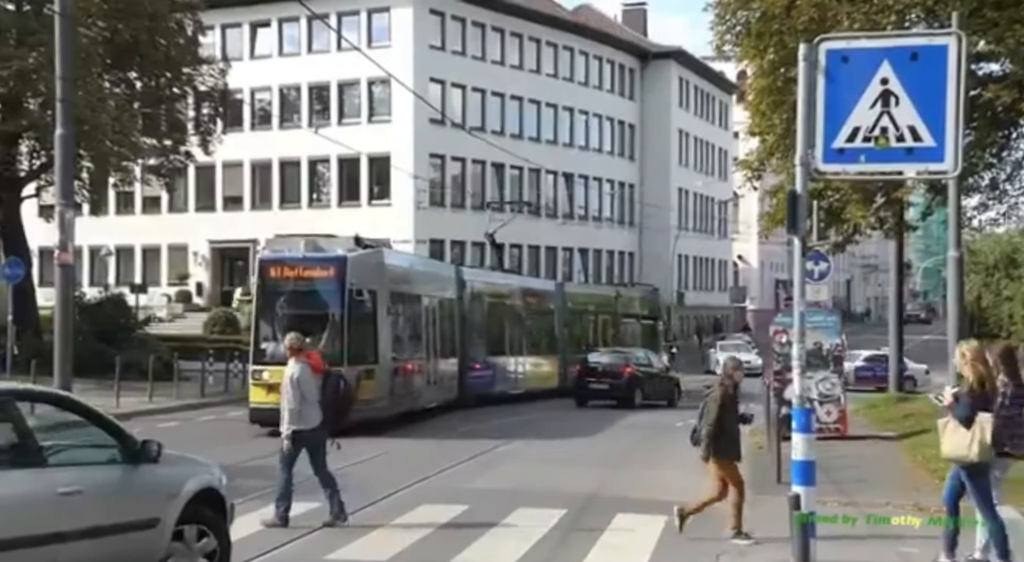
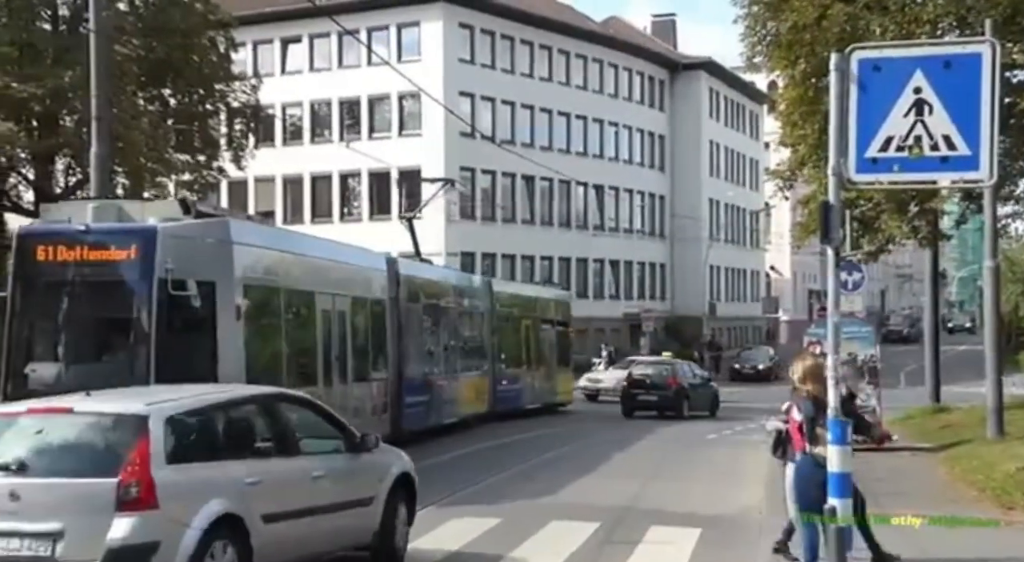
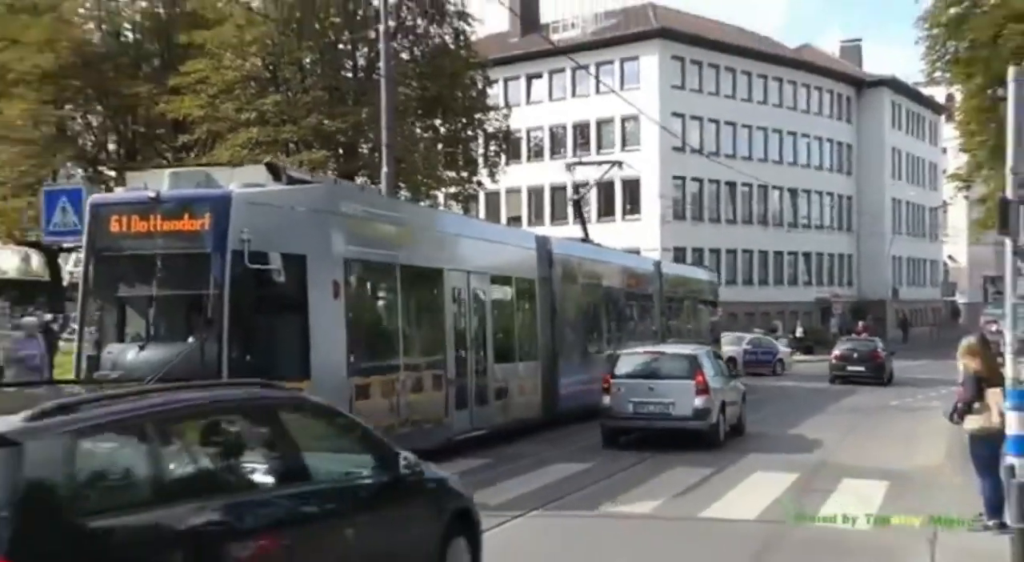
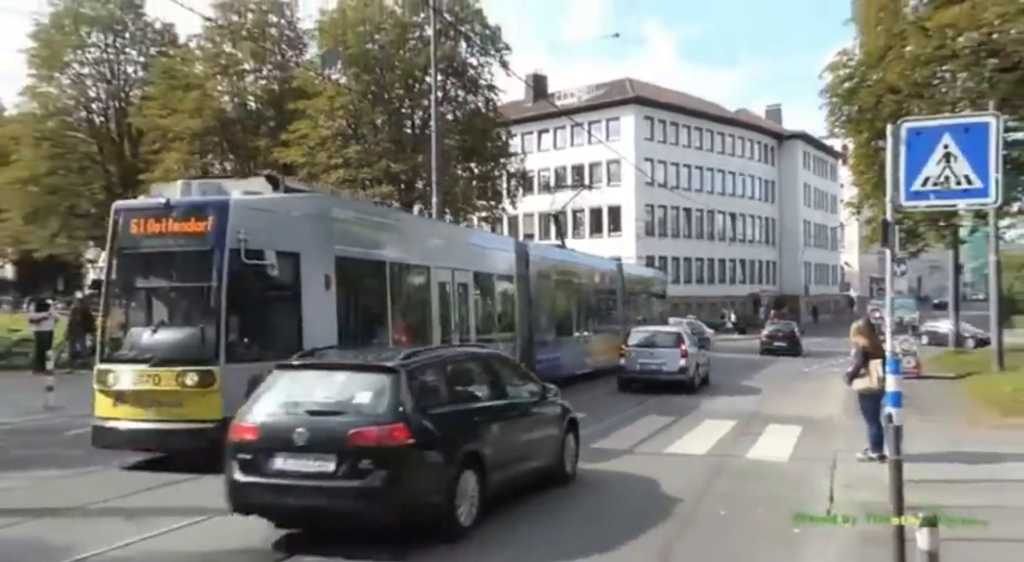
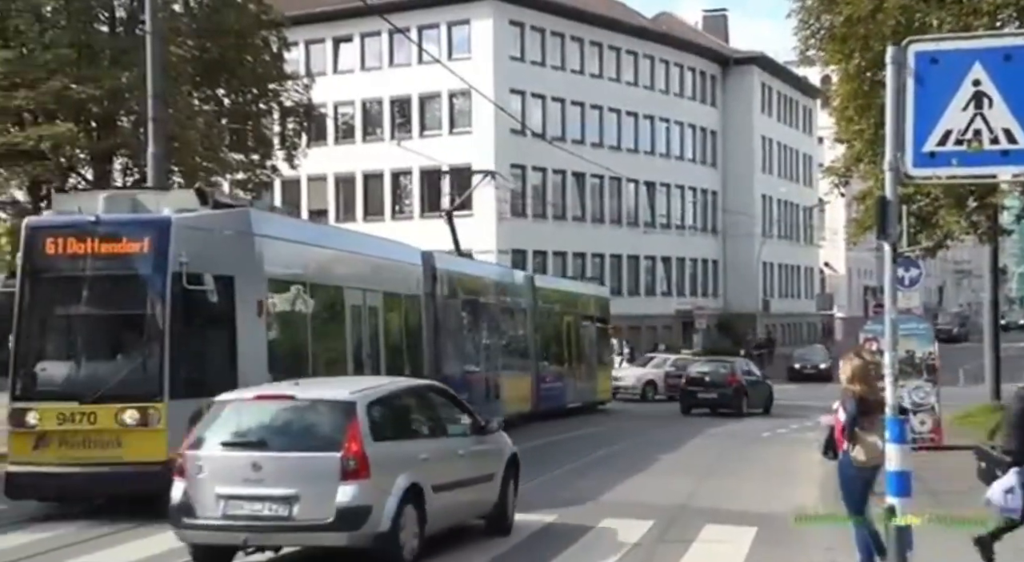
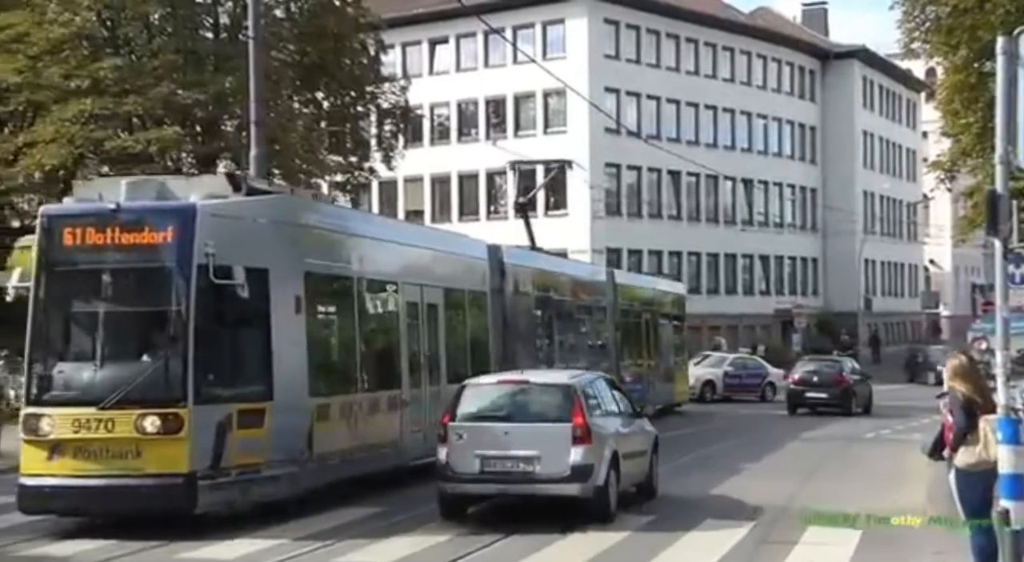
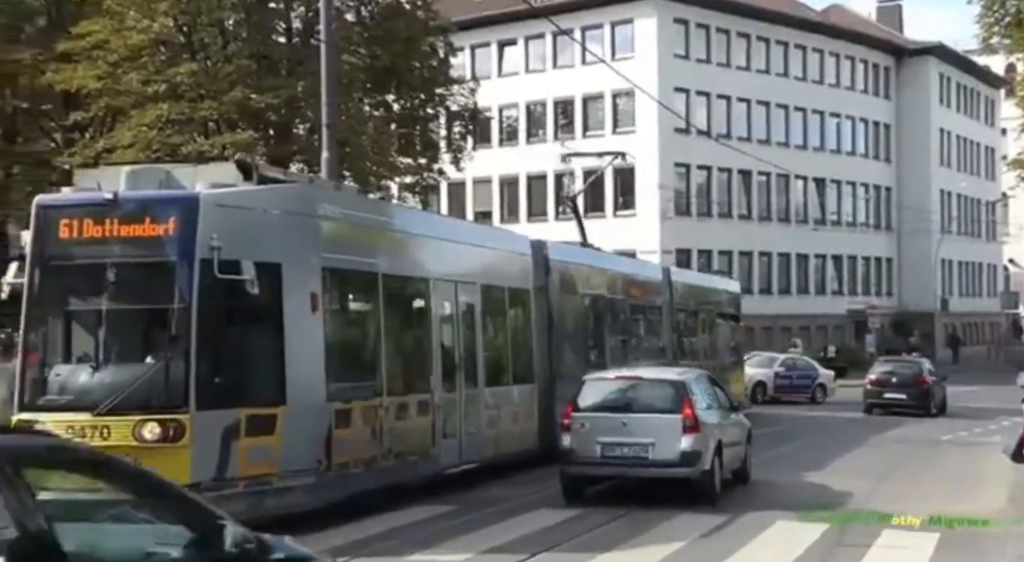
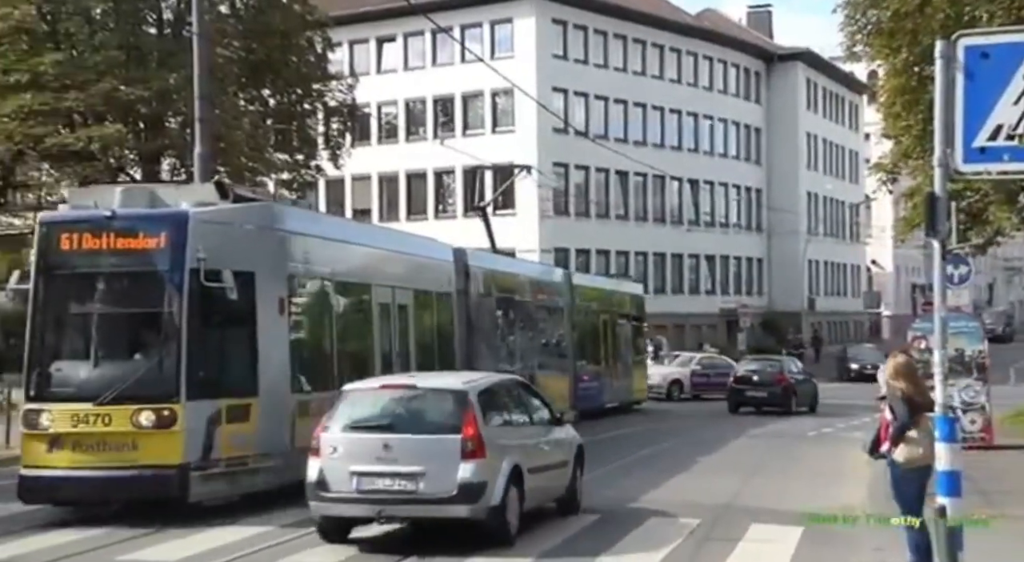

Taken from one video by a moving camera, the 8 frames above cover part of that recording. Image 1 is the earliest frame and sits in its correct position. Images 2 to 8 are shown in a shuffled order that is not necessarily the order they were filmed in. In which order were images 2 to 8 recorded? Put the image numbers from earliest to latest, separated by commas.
2, 5, 8, 6, 7, 3, 4
